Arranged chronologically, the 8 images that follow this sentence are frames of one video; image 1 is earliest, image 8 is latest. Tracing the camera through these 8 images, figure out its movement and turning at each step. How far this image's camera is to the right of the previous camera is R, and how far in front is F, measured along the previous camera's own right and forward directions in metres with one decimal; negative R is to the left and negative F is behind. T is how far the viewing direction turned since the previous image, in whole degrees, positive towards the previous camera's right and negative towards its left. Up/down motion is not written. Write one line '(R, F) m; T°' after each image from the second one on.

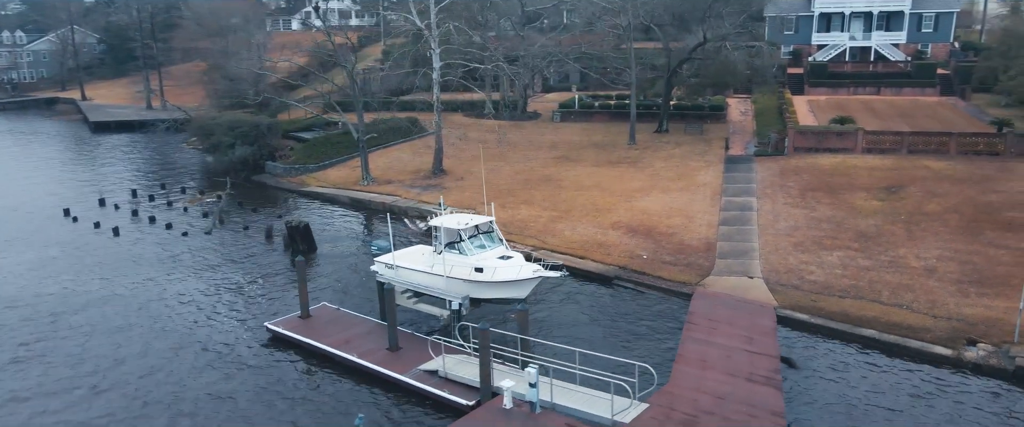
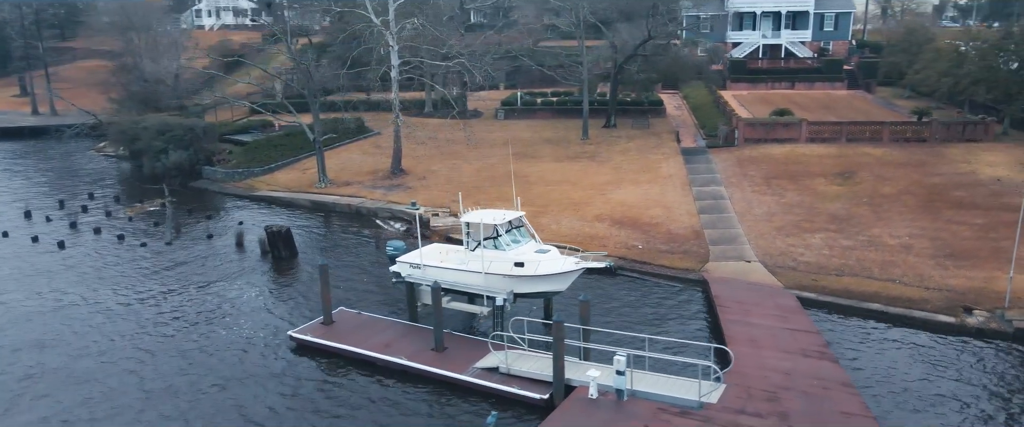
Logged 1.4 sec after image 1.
(-3.4, +0.3) m; +8°
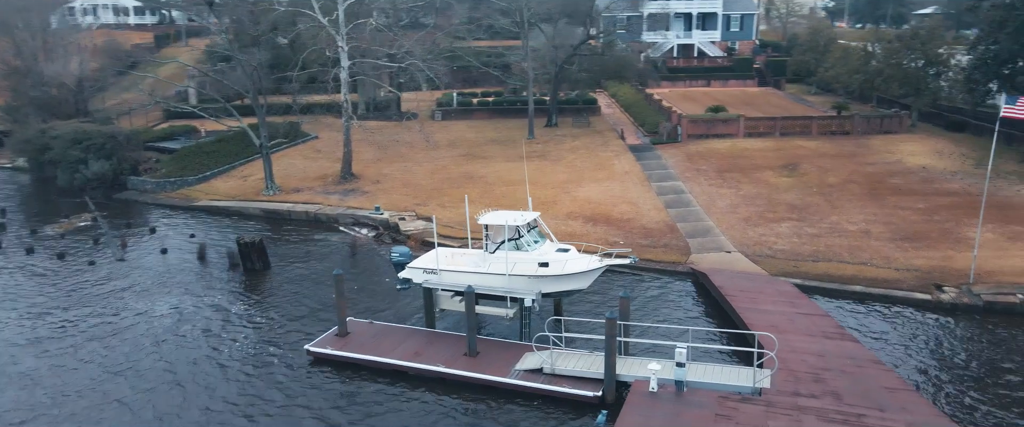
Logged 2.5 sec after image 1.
(-3.0, +0.3) m; +9°
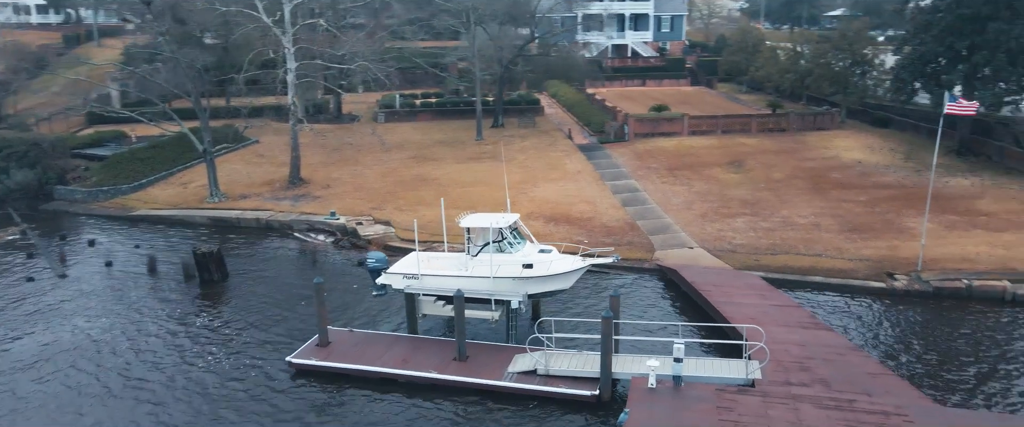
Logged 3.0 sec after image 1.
(-1.4, +0.1) m; +6°
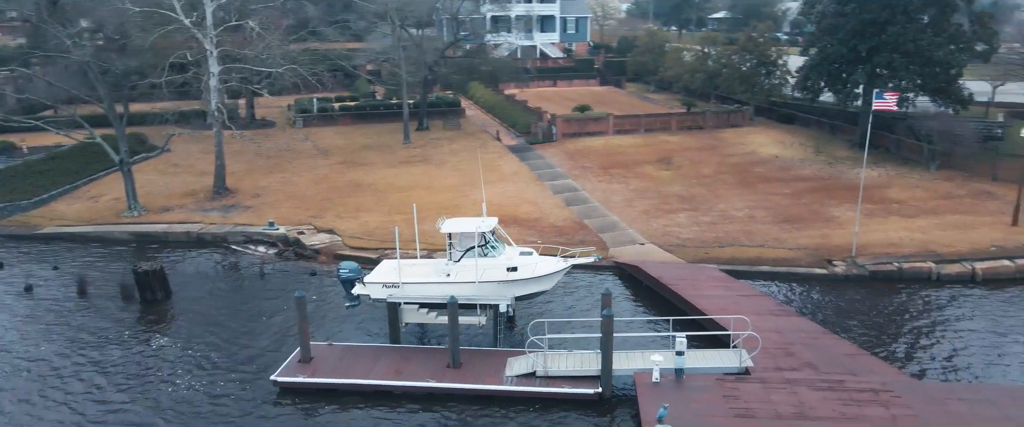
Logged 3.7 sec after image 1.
(-2.1, +0.2) m; +9°
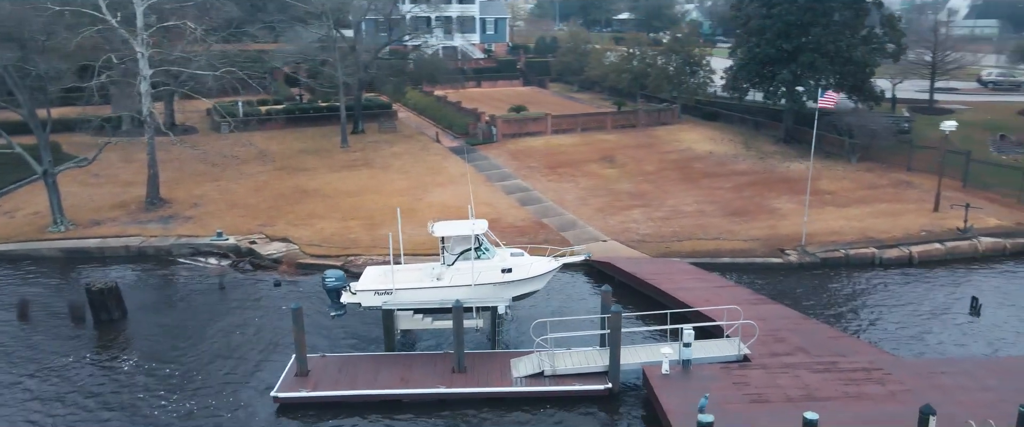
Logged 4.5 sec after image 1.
(-2.1, +0.1) m; +8°
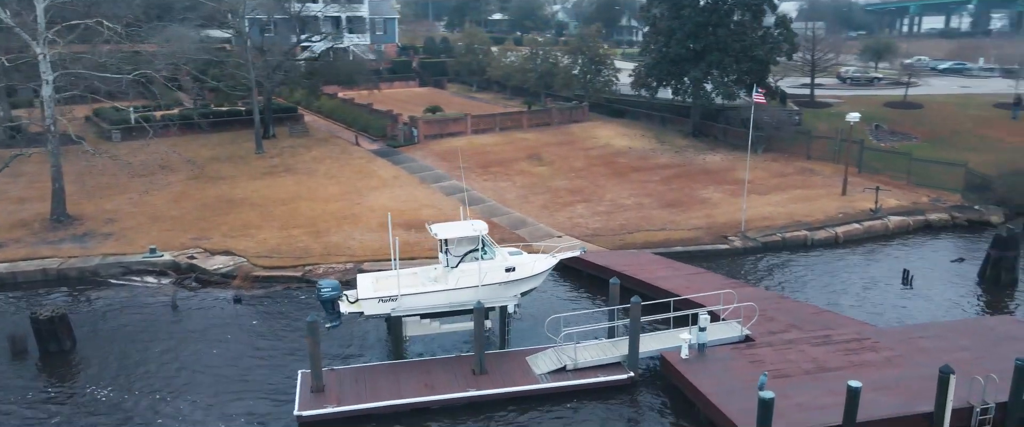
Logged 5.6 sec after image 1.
(-3.2, +0.3) m; +11°
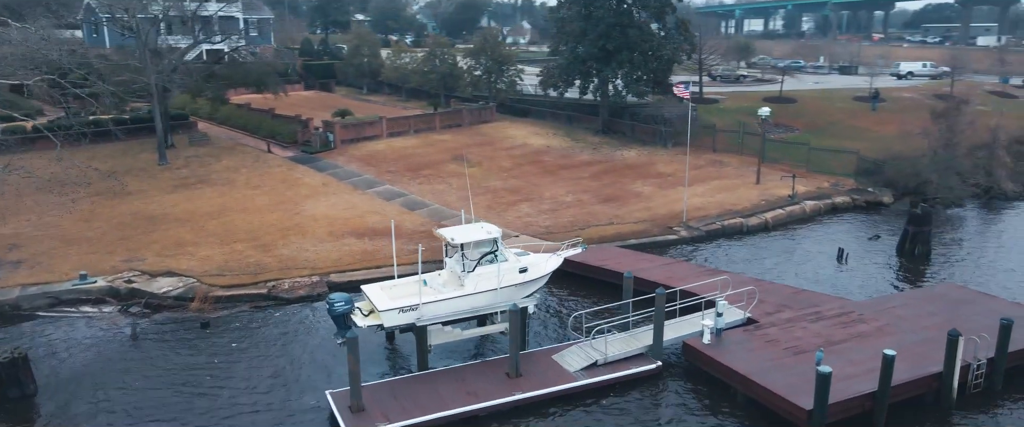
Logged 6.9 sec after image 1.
(-3.7, +0.4) m; +12°
